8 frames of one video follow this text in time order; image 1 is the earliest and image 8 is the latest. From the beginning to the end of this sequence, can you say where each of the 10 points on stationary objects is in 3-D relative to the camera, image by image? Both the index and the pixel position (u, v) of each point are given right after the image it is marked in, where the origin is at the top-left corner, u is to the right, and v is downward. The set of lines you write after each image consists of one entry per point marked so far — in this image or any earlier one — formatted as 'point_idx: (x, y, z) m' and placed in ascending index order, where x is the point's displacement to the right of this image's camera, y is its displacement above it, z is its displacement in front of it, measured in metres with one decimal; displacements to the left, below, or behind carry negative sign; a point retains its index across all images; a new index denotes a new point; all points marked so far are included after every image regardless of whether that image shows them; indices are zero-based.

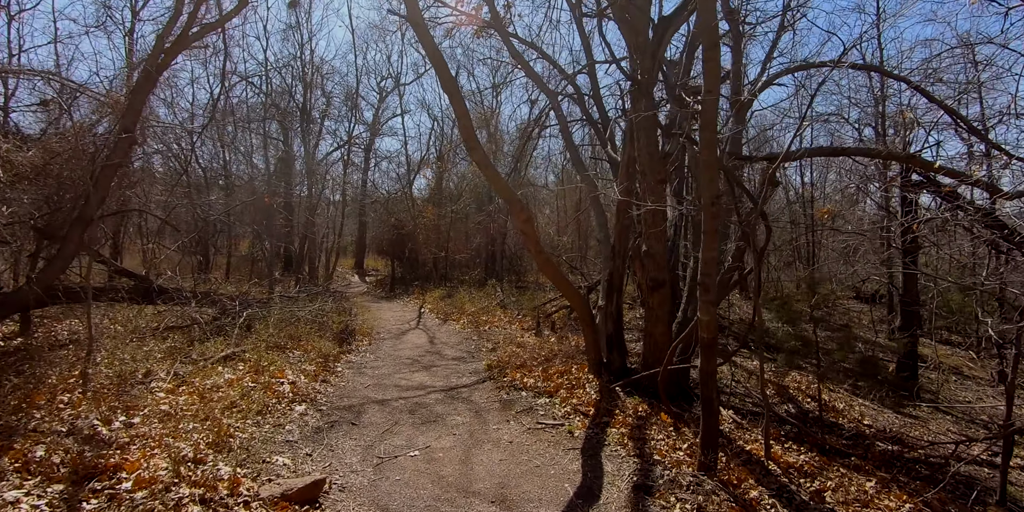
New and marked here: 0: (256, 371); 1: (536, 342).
0: (-2.9, -1.3, +6.0) m
1: (+0.4, -1.4, +8.6) m
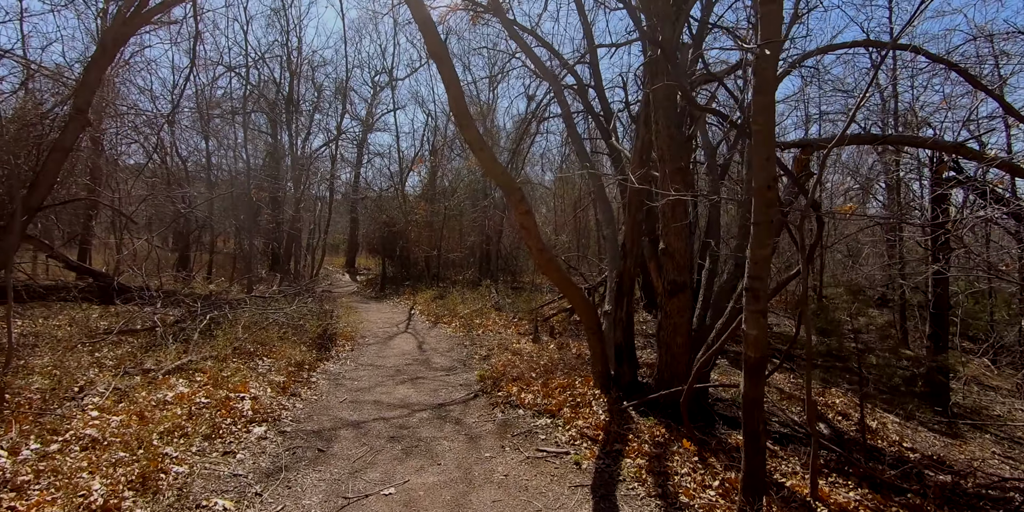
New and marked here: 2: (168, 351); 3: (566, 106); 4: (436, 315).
0: (-2.9, -1.3, +5.3) m
1: (+0.3, -1.4, +7.9) m
2: (-4.0, -1.1, +6.3) m
3: (+0.8, +2.2, +7.9) m
4: (-1.7, -1.3, +12.2) m
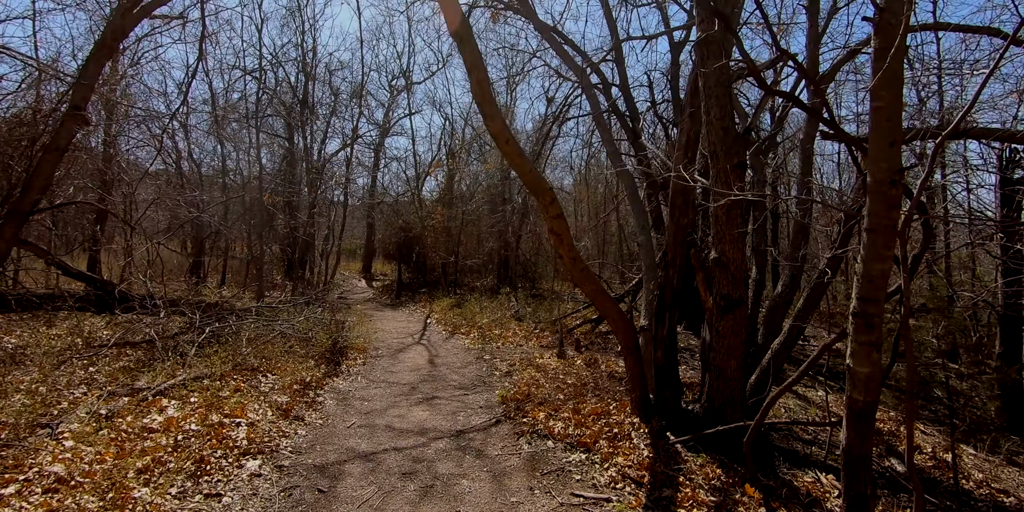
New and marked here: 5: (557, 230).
0: (-2.7, -1.3, +4.7) m
1: (+0.6, -1.5, +7.2) m
2: (-3.7, -1.2, +5.8) m
3: (+1.1, +2.1, +7.3) m
4: (-1.3, -1.5, +11.7) m
5: (+0.4, +0.2, +4.3) m
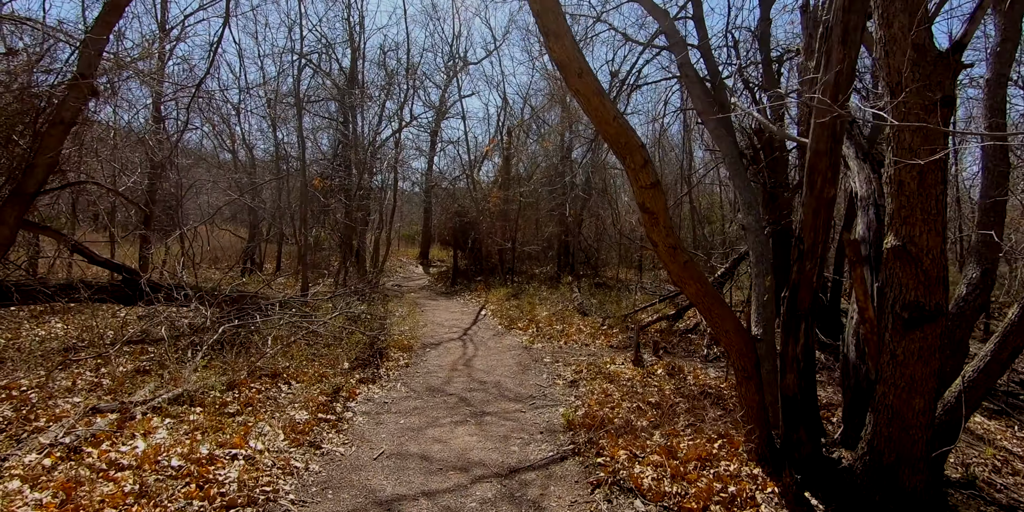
0: (-2.2, -1.3, +3.8) m
1: (+1.4, -1.3, +6.0) m
2: (-3.1, -1.1, +5.0) m
3: (+1.9, +2.2, +5.9) m
4: (-0.1, -1.2, +10.6) m
5: (+0.8, +0.3, +3.0) m
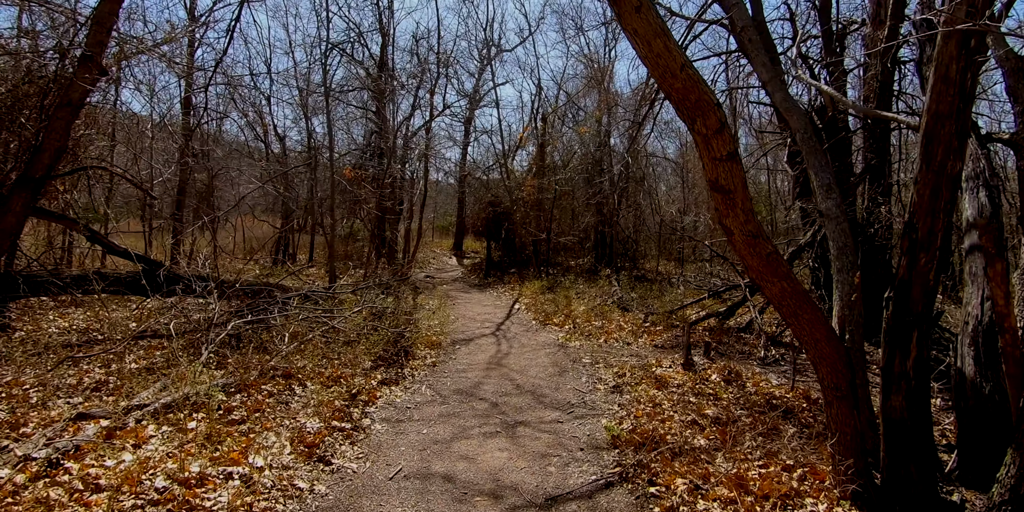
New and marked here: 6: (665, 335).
0: (-2.0, -1.2, +3.4) m
1: (+1.7, -1.2, +5.3) m
2: (-2.8, -1.0, +4.6) m
3: (+2.2, +2.3, +5.1) m
4: (+0.6, -1.0, +10.0) m
5: (+0.9, +0.3, +2.4) m
6: (+2.2, -1.1, +7.9) m
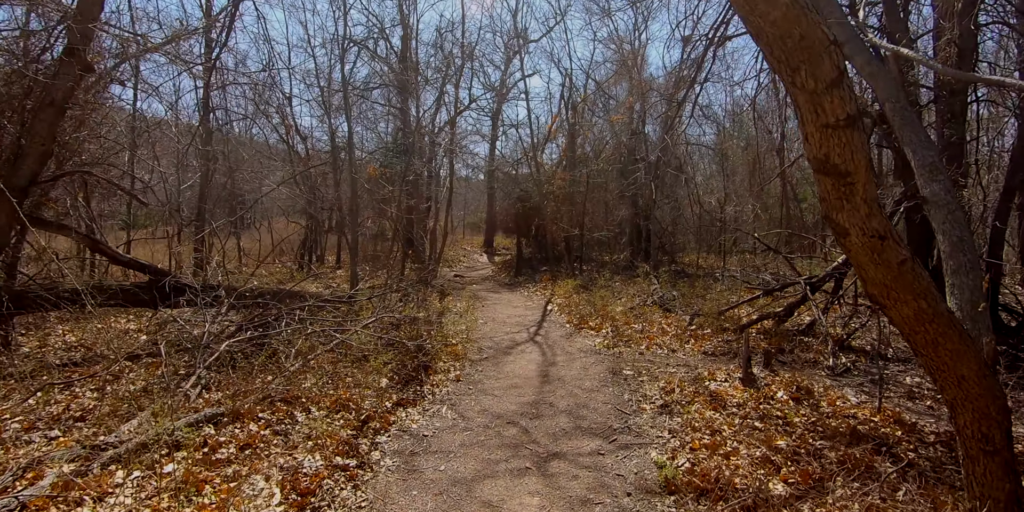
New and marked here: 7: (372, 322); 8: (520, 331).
0: (-1.8, -1.3, +2.9) m
1: (+2.0, -1.2, +4.5) m
2: (-2.6, -1.1, +4.1) m
3: (+2.4, +2.3, +4.3) m
4: (+1.1, -1.0, +9.3) m
5: (+1.0, +0.3, +1.6) m
6: (+2.6, -1.1, +7.1) m
7: (-1.5, -0.7, +5.9) m
8: (+0.1, -1.2, +8.6) m
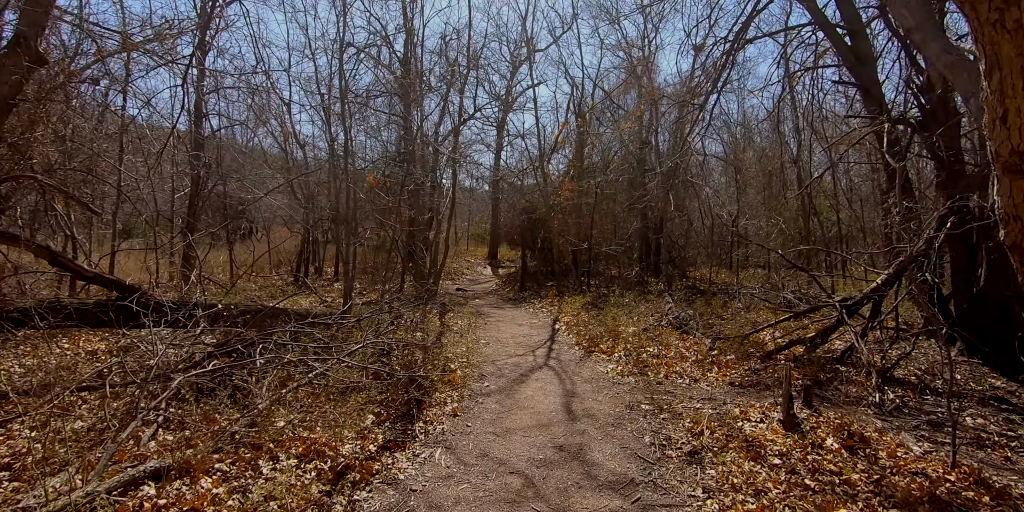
0: (-1.8, -1.4, +2.2) m
1: (+2.0, -1.4, +3.9) m
2: (-2.6, -1.2, +3.5) m
3: (+2.4, +2.2, +3.7) m
4: (+1.2, -1.3, +8.6) m
5: (+1.0, +0.2, +1.0) m
6: (+2.7, -1.3, +6.4) m
7: (-1.5, -0.9, +5.3) m
8: (+0.2, -1.4, +7.9) m
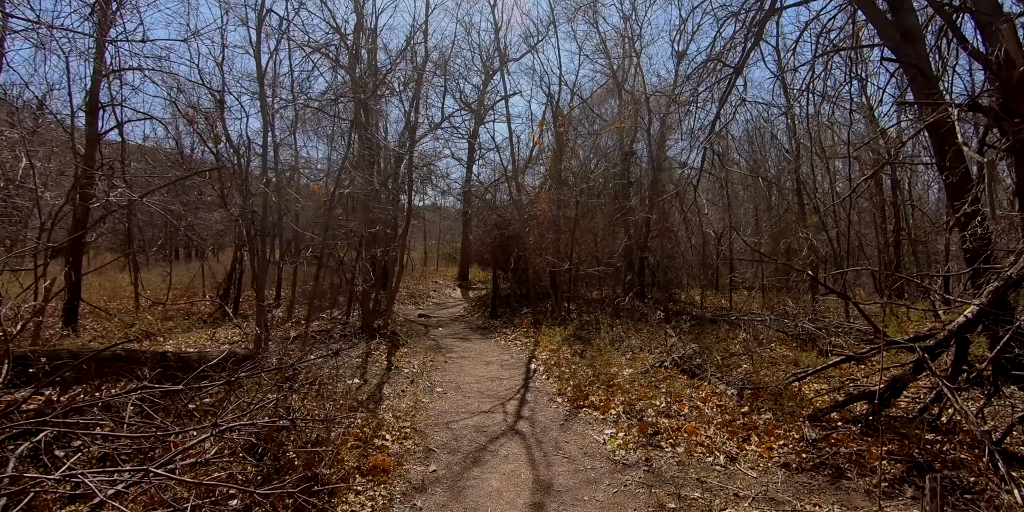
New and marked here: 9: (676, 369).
0: (-1.9, -1.4, +0.2) m
1: (+1.8, -1.5, +2.0) m
2: (-2.8, -1.3, +1.4) m
3: (+2.2, +2.1, +2.0) m
4: (+0.8, -1.5, +6.7) m
5: (+0.9, +0.2, -0.8) m
6: (+2.3, -1.5, +4.6) m
7: (-1.8, -1.1, +3.3) m
8: (-0.2, -1.7, +6.0) m
9: (+2.1, -1.4, +6.8) m
